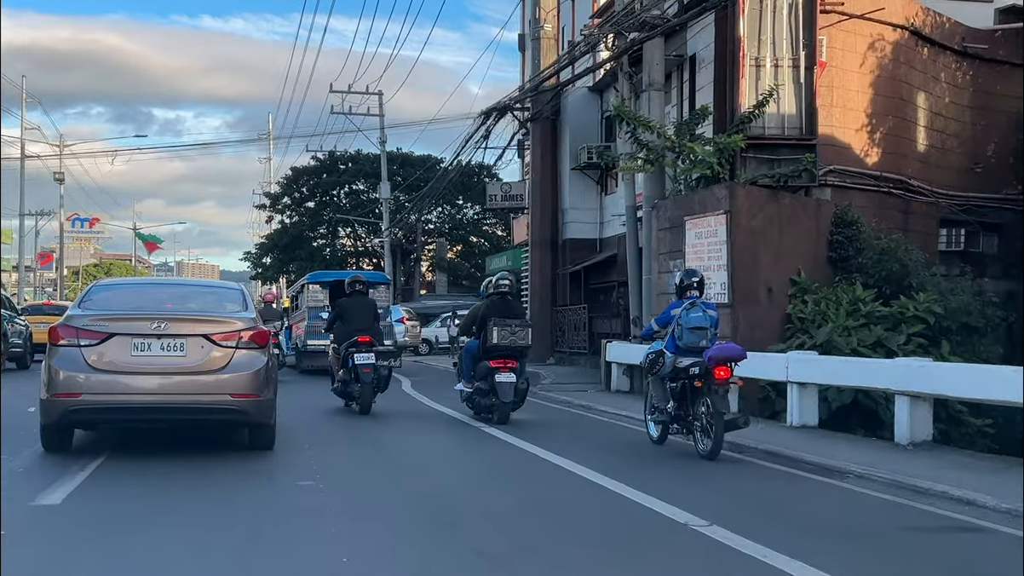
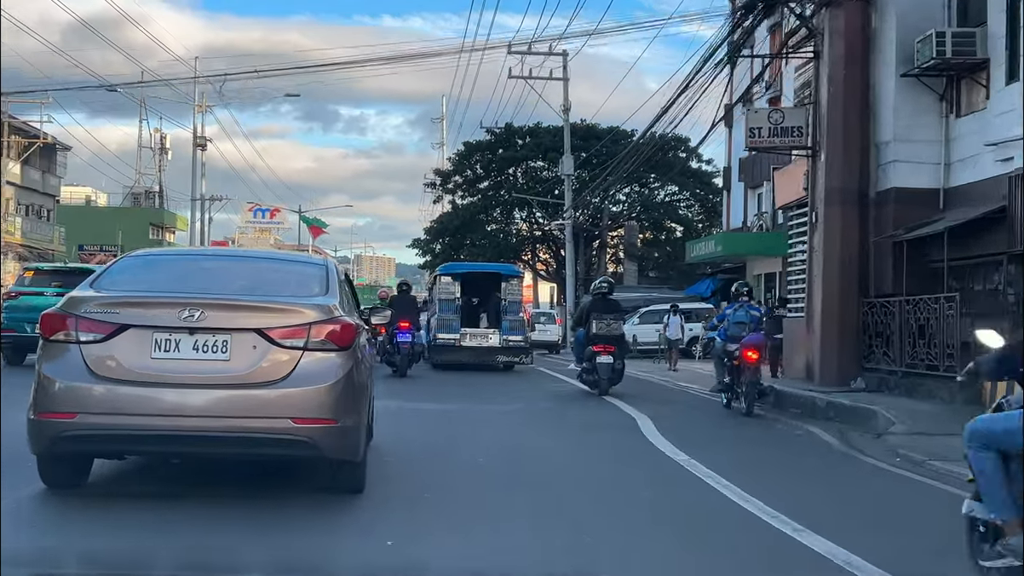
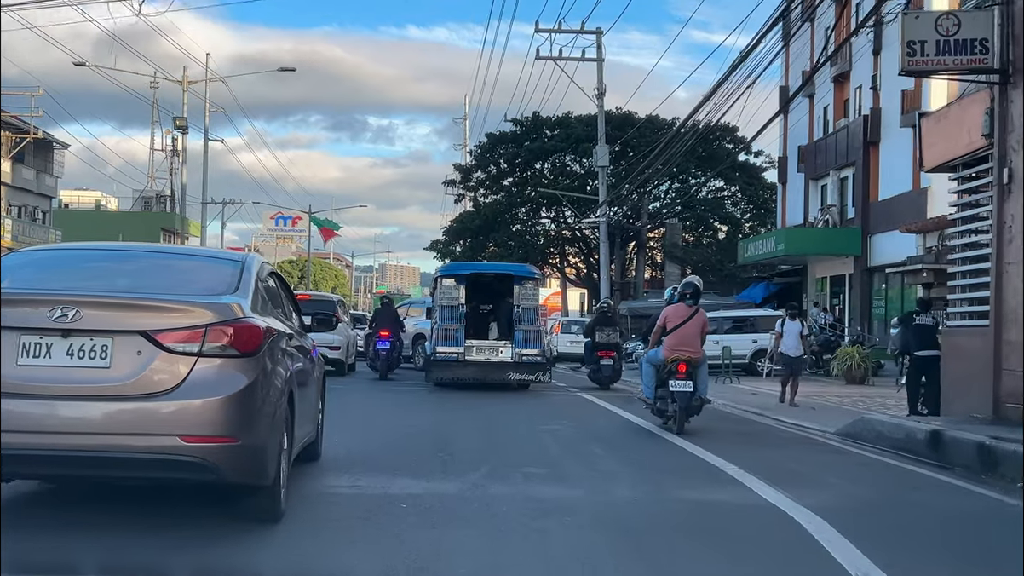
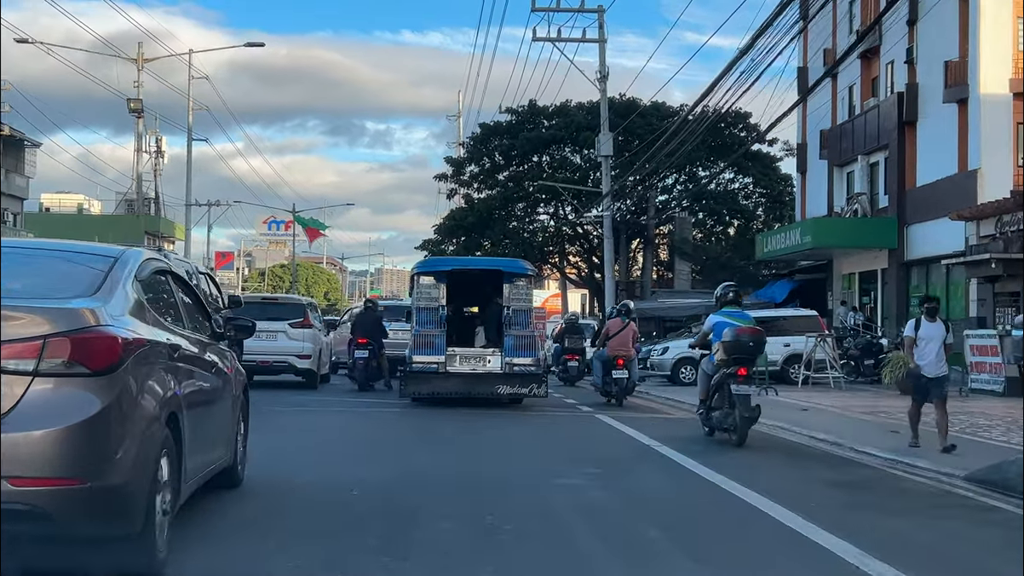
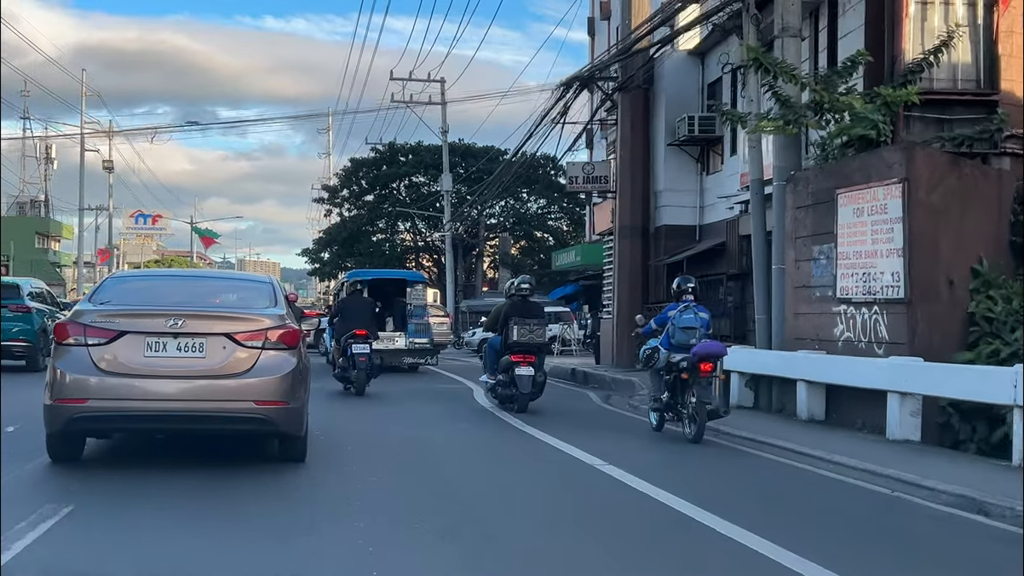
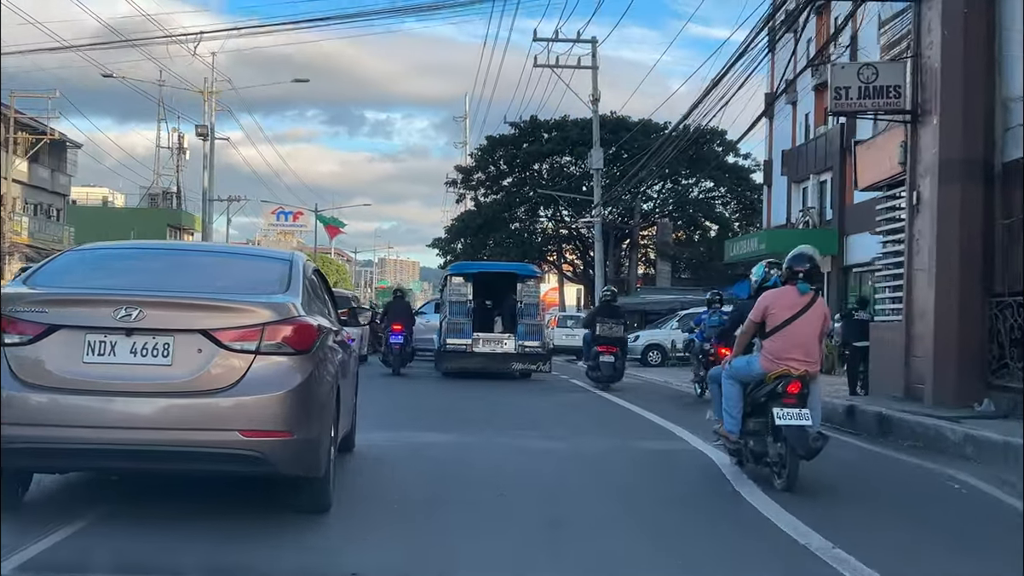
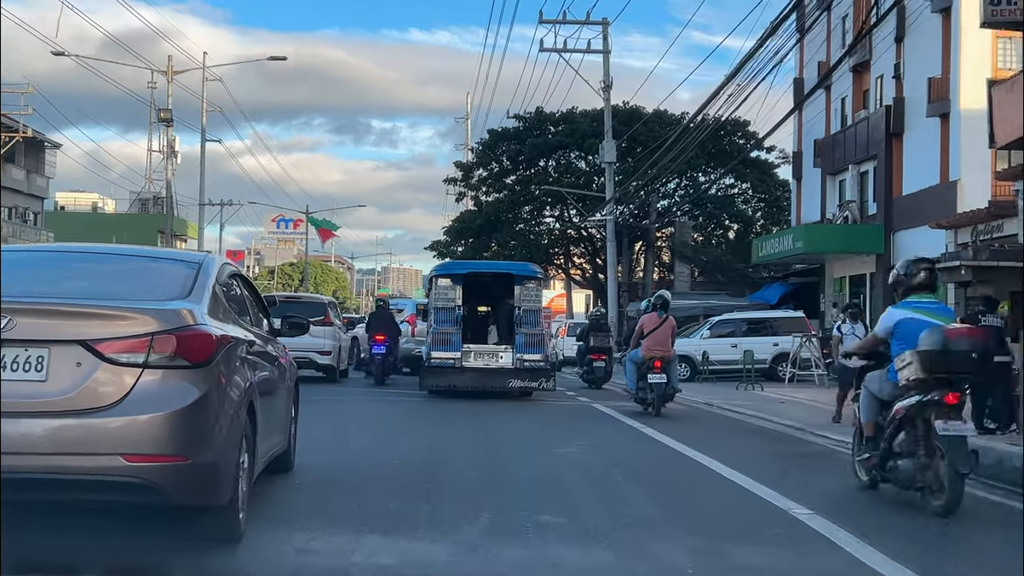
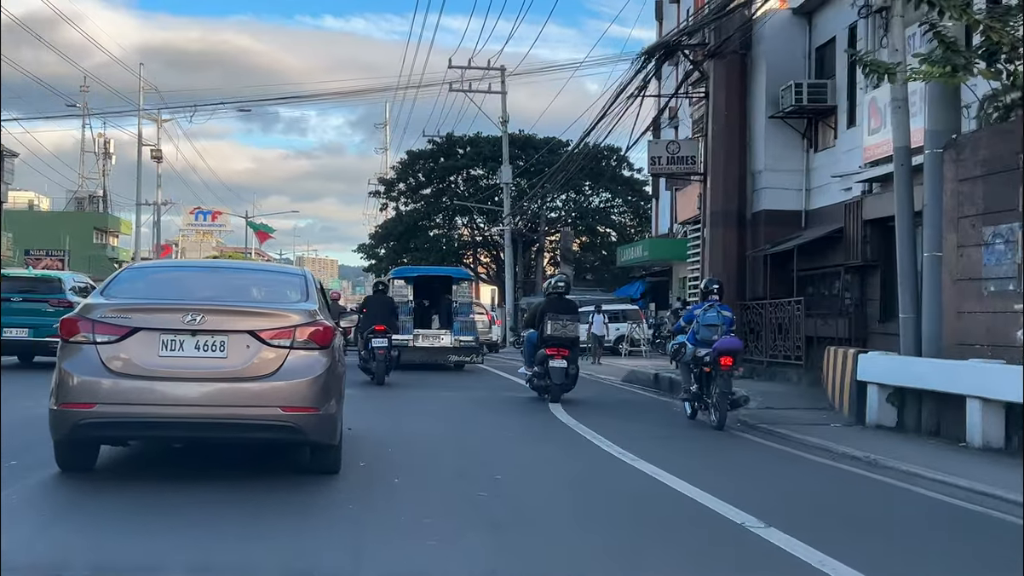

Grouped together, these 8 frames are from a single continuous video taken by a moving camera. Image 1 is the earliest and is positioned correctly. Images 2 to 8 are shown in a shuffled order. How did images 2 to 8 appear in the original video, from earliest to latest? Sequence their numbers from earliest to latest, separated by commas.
5, 8, 2, 6, 3, 7, 4
